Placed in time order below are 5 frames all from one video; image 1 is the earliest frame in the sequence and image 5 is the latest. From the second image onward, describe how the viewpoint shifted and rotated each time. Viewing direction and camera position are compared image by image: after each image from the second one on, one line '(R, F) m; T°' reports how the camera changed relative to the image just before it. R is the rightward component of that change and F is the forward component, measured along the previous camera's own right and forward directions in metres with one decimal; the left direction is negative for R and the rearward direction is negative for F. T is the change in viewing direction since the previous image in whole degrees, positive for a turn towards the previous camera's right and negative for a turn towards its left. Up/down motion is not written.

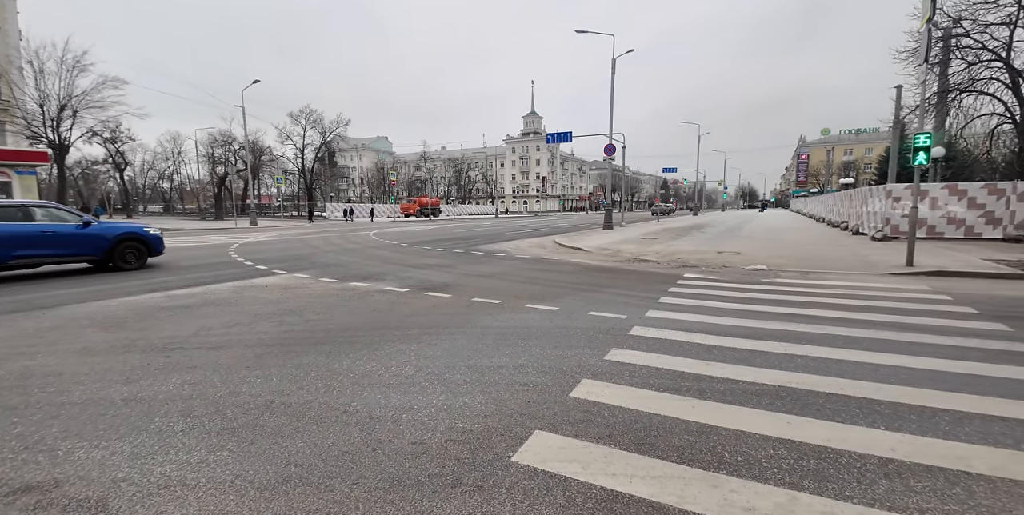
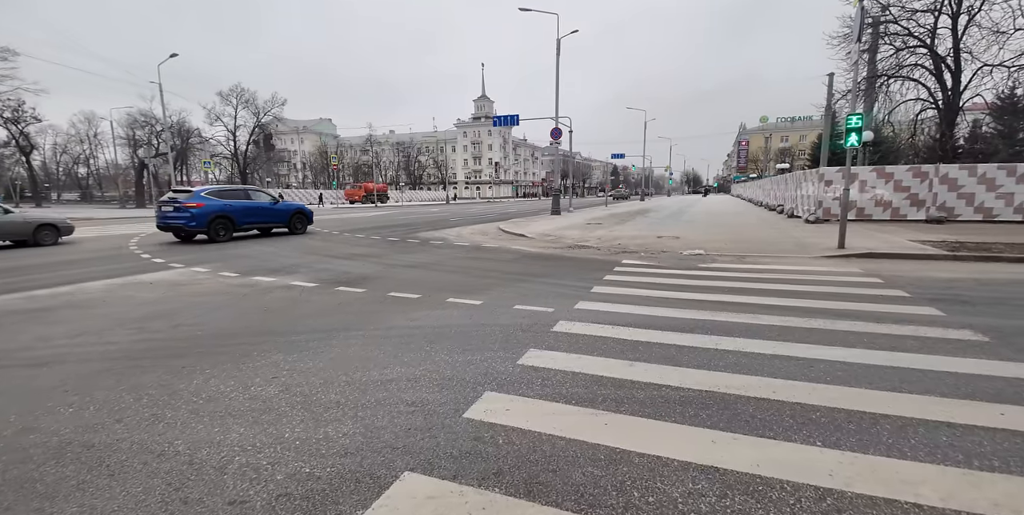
(+0.5, +0.8) m; +5°
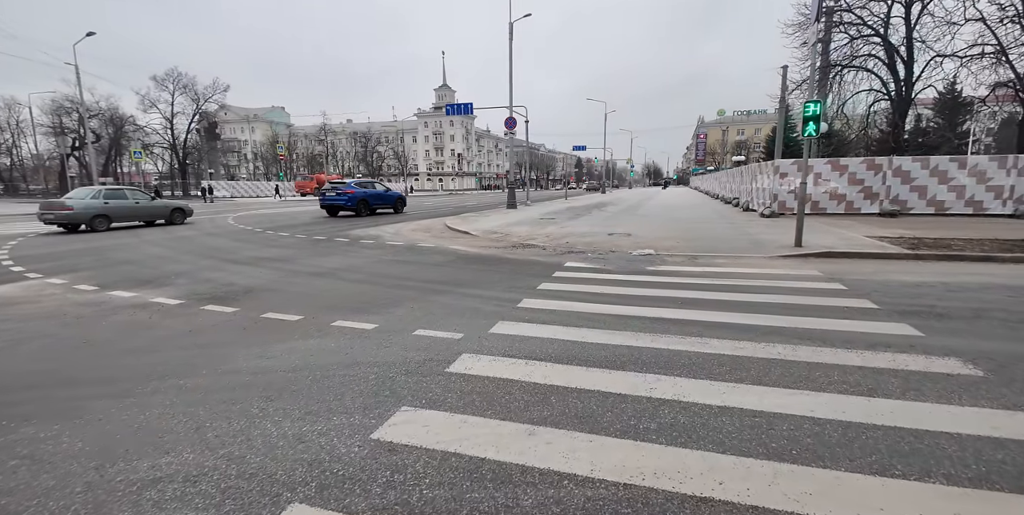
(+0.7, +1.3) m; +4°
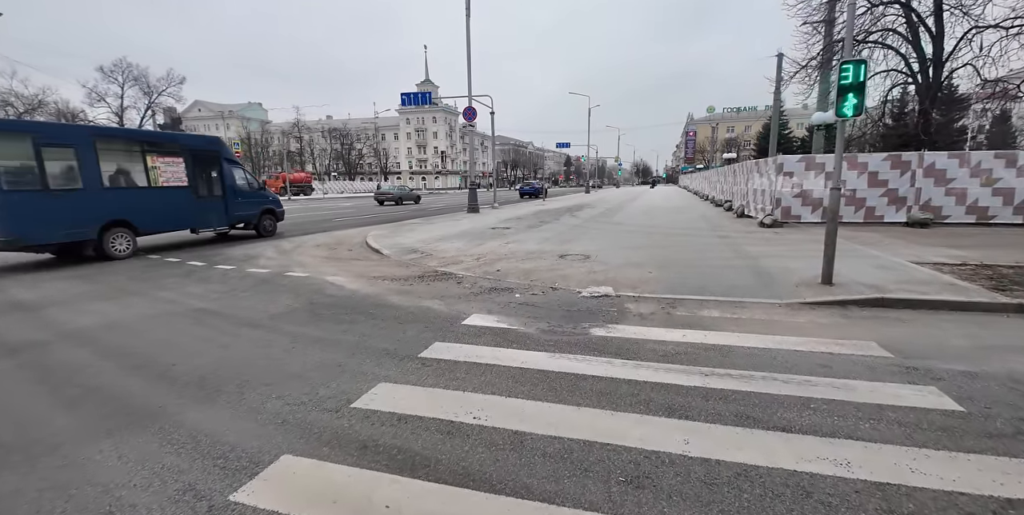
(+1.5, +3.8) m; +1°
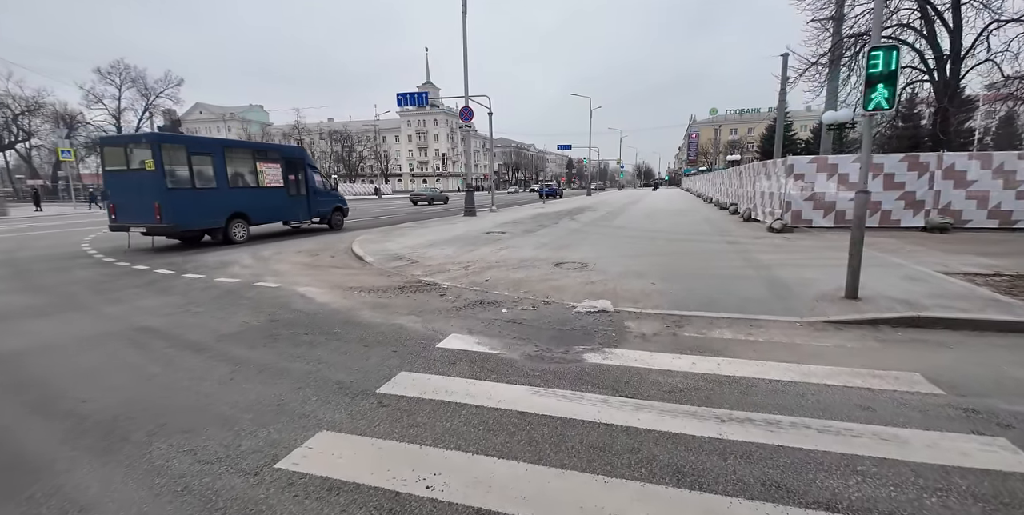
(+0.2, +0.8) m; 0°
